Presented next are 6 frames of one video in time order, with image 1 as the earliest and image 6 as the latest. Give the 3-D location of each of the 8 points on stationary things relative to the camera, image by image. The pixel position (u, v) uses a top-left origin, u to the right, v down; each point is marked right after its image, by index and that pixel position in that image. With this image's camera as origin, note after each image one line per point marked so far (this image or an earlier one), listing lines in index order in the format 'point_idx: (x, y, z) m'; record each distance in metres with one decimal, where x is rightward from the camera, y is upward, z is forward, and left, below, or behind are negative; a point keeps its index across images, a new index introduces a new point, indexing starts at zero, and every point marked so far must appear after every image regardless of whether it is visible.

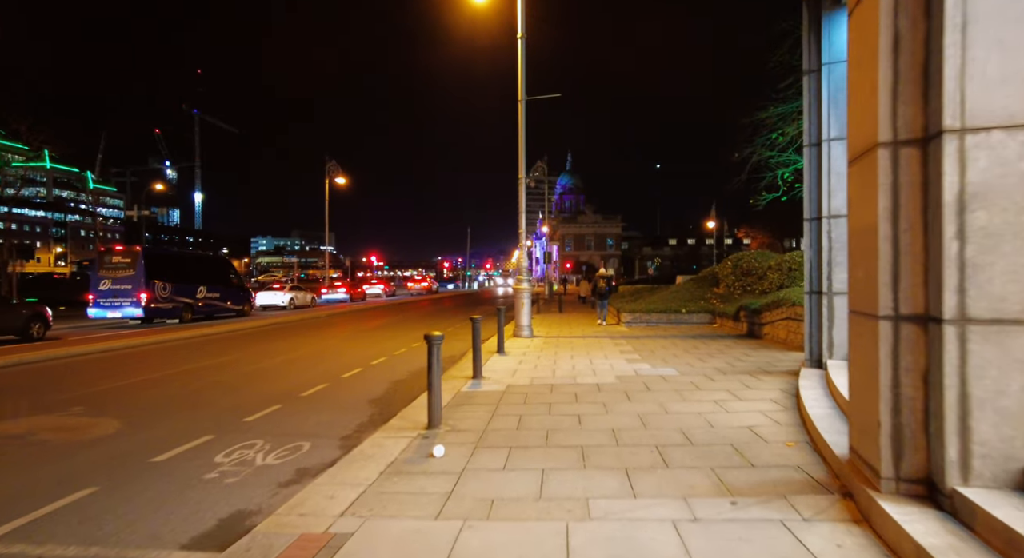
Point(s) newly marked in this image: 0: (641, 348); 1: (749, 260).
0: (+3.0, -1.7, +12.1) m
1: (+8.2, +0.6, +17.6) m
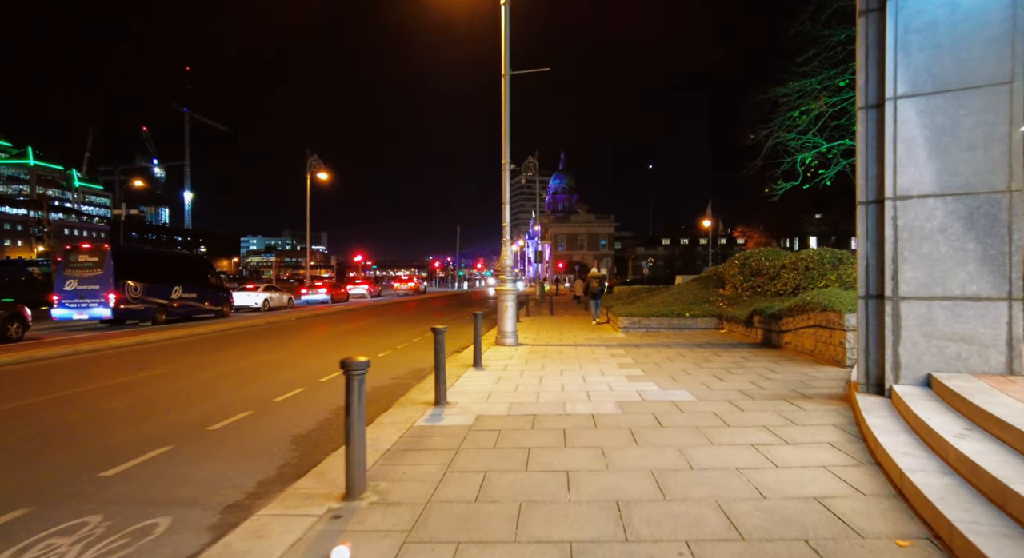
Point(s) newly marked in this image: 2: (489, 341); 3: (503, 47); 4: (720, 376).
0: (+2.6, -1.7, +10.3) m
1: (+7.7, +0.6, +15.9) m
2: (-0.7, -1.7, +13.8) m
3: (-0.3, +6.7, +14.6) m
4: (+3.5, -1.6, +8.5) m
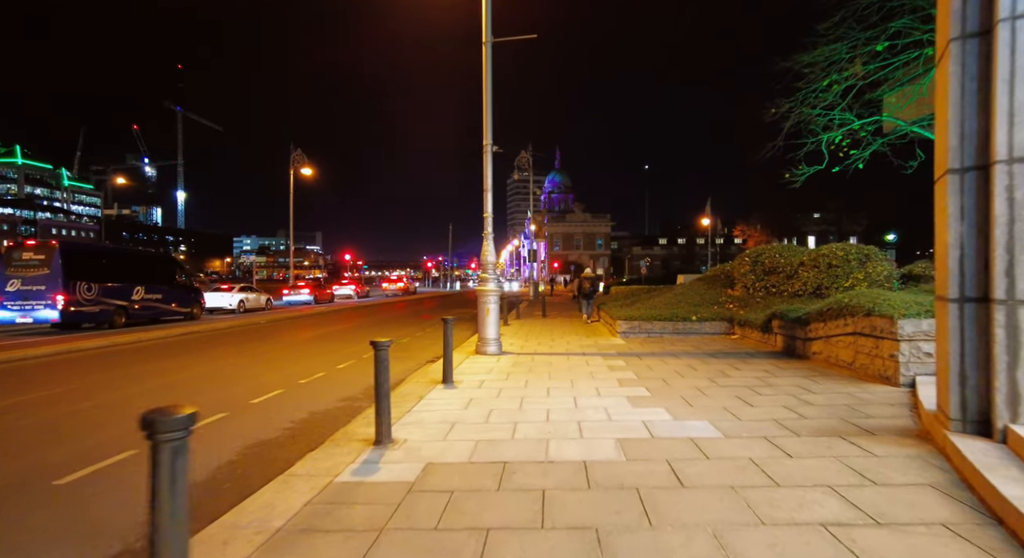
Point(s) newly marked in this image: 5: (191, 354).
0: (+2.2, -1.6, +8.6) m
1: (+7.3, +0.6, +14.3) m
2: (-1.1, -1.7, +12.1) m
3: (-0.7, +6.7, +12.9) m
4: (+3.1, -1.6, +6.9) m
5: (-11.2, -2.5, +17.7) m
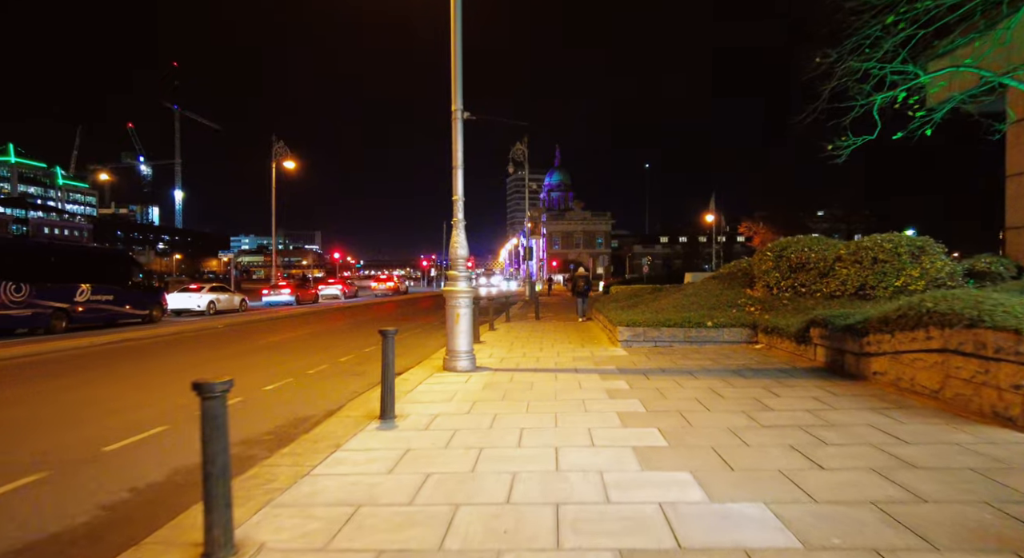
0: (+1.8, -1.6, +6.4) m
1: (+6.8, +0.7, +12.0) m
2: (-1.5, -1.7, +9.9) m
3: (-1.1, +6.7, +10.6) m
4: (+2.7, -1.6, +4.7) m
5: (-11.7, -2.5, +15.5) m
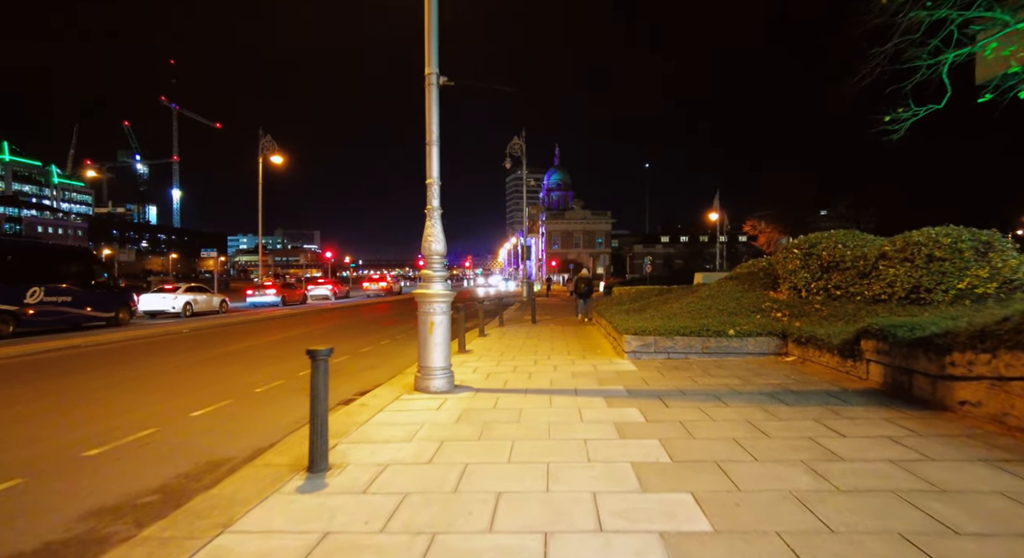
0: (+1.6, -1.6, +4.8) m
1: (+6.6, +0.7, +10.4) m
2: (-1.7, -1.7, +8.3) m
3: (-1.3, +6.7, +9.0) m
4: (+2.5, -1.6, +3.0) m
5: (-11.9, -2.5, +13.9) m
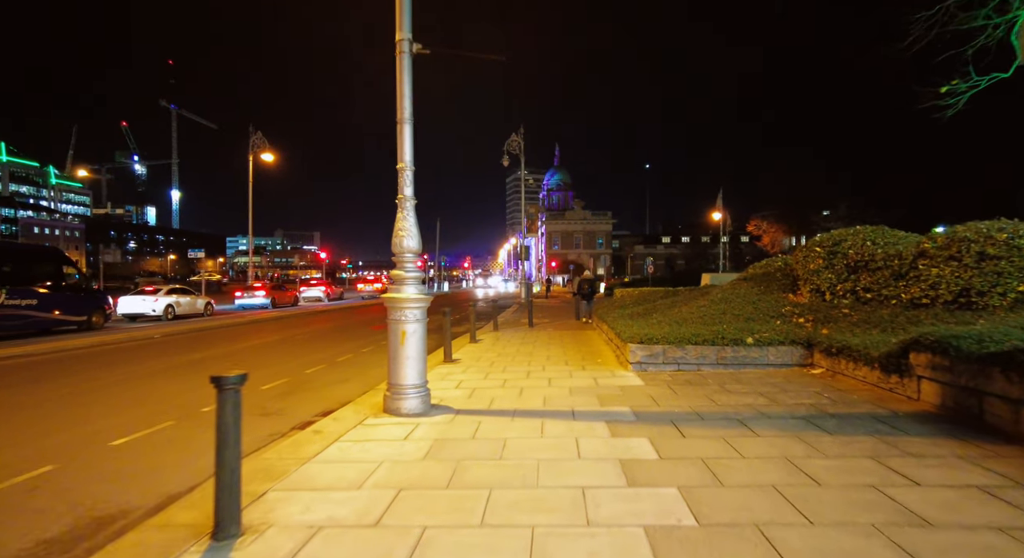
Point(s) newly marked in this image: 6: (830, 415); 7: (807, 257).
0: (+1.4, -1.6, +3.6) m
1: (+6.5, +0.7, +9.3) m
2: (-1.9, -1.7, +7.1) m
3: (-1.5, +6.7, +7.9) m
4: (+2.3, -1.6, +1.9) m
5: (-12.1, -2.5, +12.7) m
6: (+3.7, -1.6, +5.9) m
7: (+6.1, +0.5, +10.6) m
